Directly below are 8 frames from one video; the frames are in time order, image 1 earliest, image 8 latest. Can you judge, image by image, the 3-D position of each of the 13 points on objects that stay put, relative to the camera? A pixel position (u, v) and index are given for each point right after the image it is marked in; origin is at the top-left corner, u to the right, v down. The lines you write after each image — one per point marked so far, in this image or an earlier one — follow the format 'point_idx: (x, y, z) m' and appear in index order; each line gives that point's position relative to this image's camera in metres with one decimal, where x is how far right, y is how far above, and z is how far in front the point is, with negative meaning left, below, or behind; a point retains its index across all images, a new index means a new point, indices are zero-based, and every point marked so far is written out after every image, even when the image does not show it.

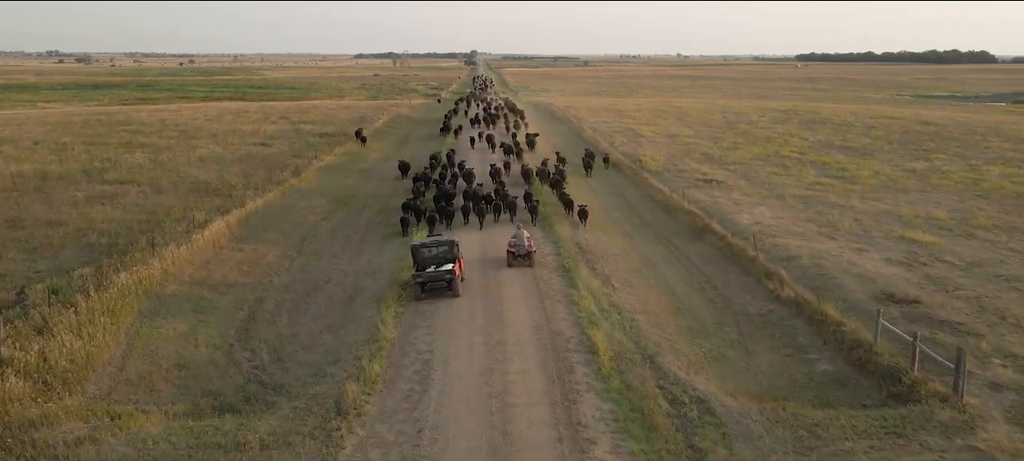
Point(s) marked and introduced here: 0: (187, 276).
0: (-7.9, -1.1, +20.0) m
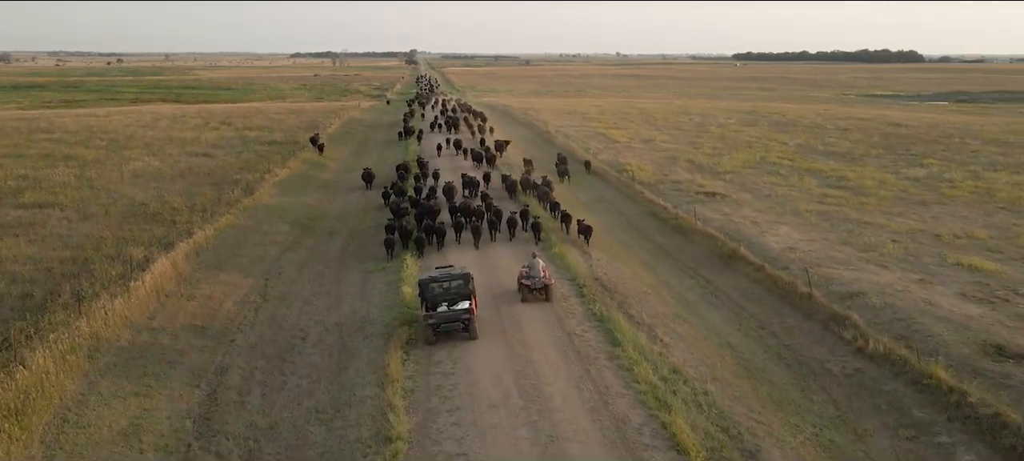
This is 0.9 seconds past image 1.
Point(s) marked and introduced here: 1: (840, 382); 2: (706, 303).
0: (-7.4, -2.1, +15.7) m
1: (+5.9, -2.7, +14.9) m
2: (+4.6, -1.6, +19.8) m
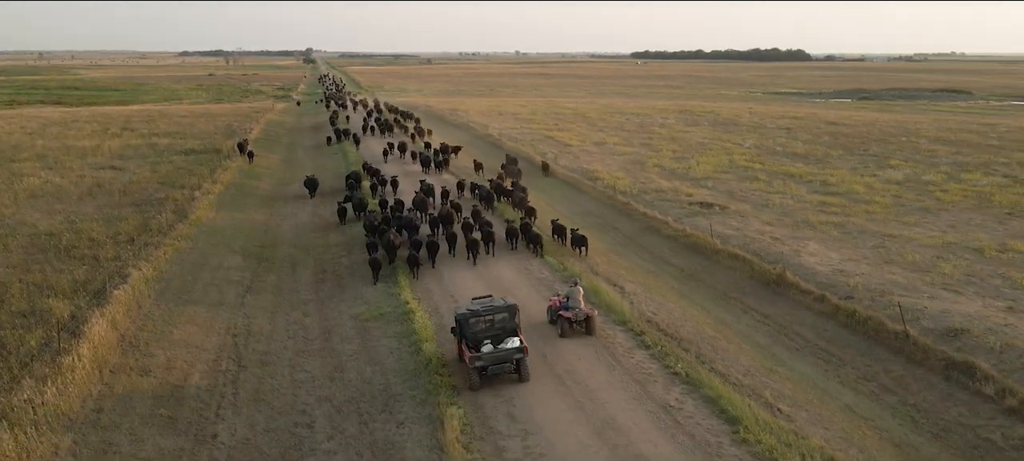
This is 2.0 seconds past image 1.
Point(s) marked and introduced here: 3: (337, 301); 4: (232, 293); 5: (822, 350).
0: (-6.0, -3.0, +11.1) m
1: (+7.3, -3.3, +11.9) m
2: (+5.4, -2.2, +16.6) m
3: (-4.0, -1.6, +19.0) m
4: (-6.5, -1.5, +19.2) m
5: (+6.1, -2.4, +16.2) m
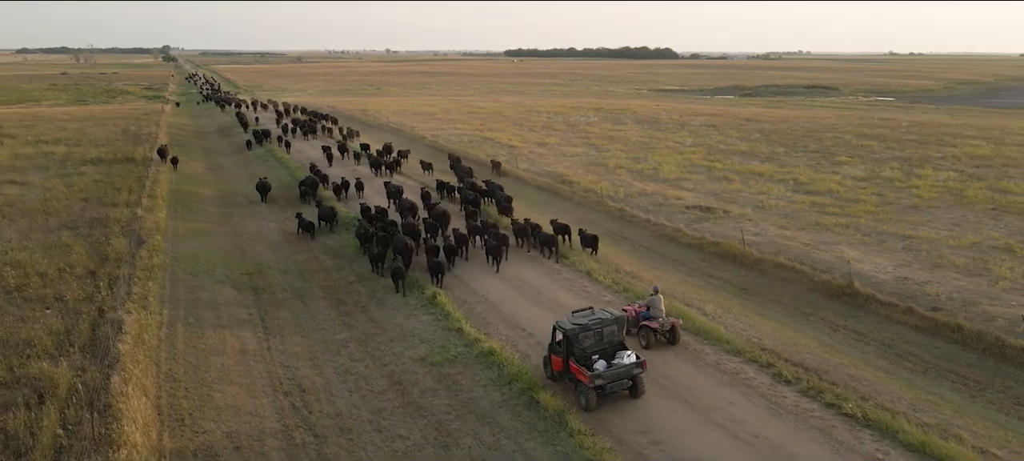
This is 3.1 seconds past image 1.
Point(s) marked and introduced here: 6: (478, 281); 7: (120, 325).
0: (-3.3, -3.5, +8.0) m
1: (+9.7, -3.5, +10.9) m
2: (+7.1, -2.5, +15.2) m
3: (-2.6, -2.1, +16.1) m
4: (-5.1, -2.1, +16.0) m
5: (+7.9, -2.6, +14.9) m
6: (-0.9, -1.3, +20.0) m
7: (-7.1, -1.7, +15.0) m
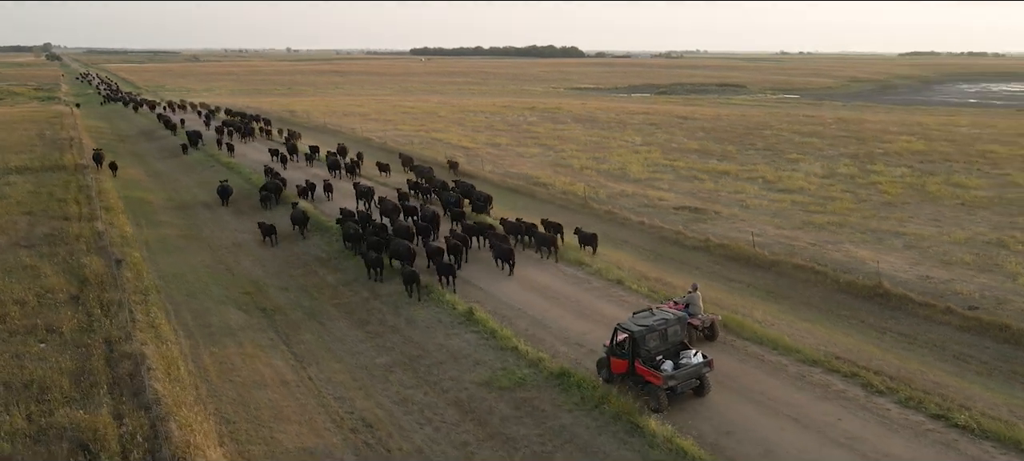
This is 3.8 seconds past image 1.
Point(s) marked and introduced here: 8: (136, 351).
0: (-1.3, -3.8, +6.8) m
1: (+11.3, -3.4, +11.0) m
2: (+8.2, -2.5, +15.0) m
3: (-1.5, -2.4, +14.9) m
4: (-4.0, -2.4, +14.5) m
5: (+9.1, -2.6, +14.8) m
6: (-0.3, -1.5, +19.0) m
7: (-5.9, -2.1, +13.2) m
8: (-6.3, -2.0, +13.7) m
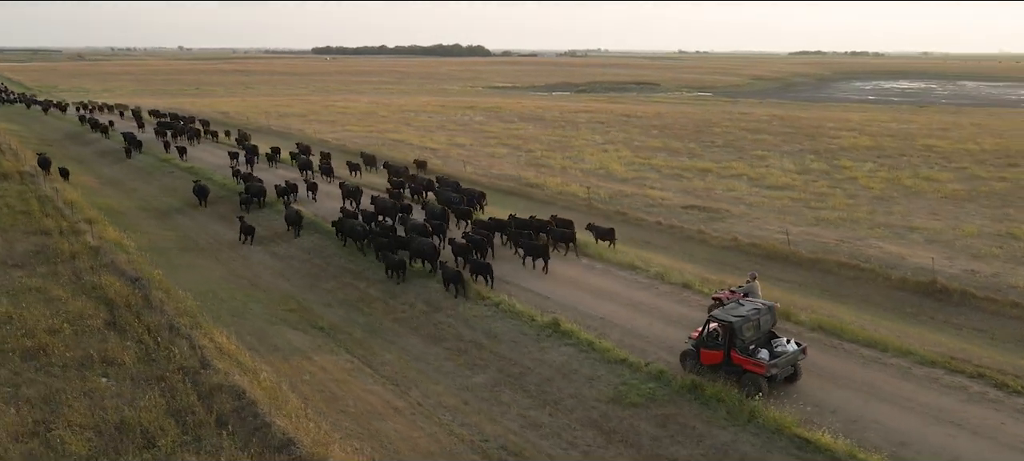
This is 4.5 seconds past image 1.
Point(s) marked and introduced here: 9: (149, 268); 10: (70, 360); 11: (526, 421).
0: (+1.5, -3.9, +5.9) m
1: (+13.6, -3.3, +11.5) m
2: (+10.0, -2.4, +15.2) m
3: (+0.4, -2.5, +13.9) m
4: (-2.0, -2.6, +13.2) m
5: (+10.9, -2.4, +15.0) m
6: (+1.1, -1.6, +18.1) m
7: (-3.8, -2.3, +11.8) m
8: (-4.2, -2.3, +12.2) m
9: (-8.6, -0.9, +19.4) m
10: (-7.3, -2.1, +13.4) m
11: (+0.2, -2.9, +12.5) m
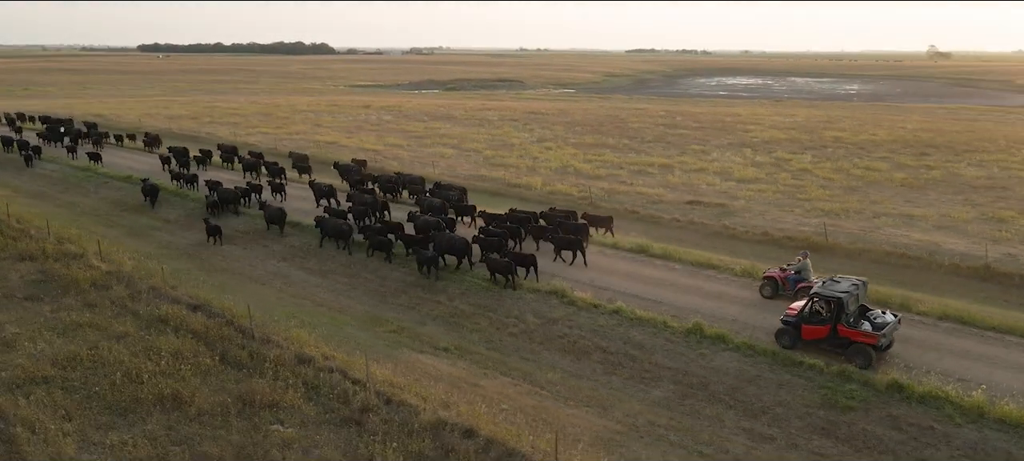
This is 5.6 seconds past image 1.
0: (+6.0, -3.9, +5.6) m
1: (+16.8, -2.8, +13.4) m
2: (+12.6, -2.1, +16.3) m
3: (+3.4, -2.6, +13.3) m
4: (+1.1, -2.7, +12.2) m
5: (+13.5, -2.1, +16.3) m
6: (+3.3, -1.7, +17.5) m
7: (-0.3, -2.5, +10.4) m
8: (-0.8, -2.5, +10.8) m
9: (-6.5, -1.3, +17.0) m
10: (-4.1, -2.4, +11.4) m
11: (+3.5, -3.0, +11.9) m
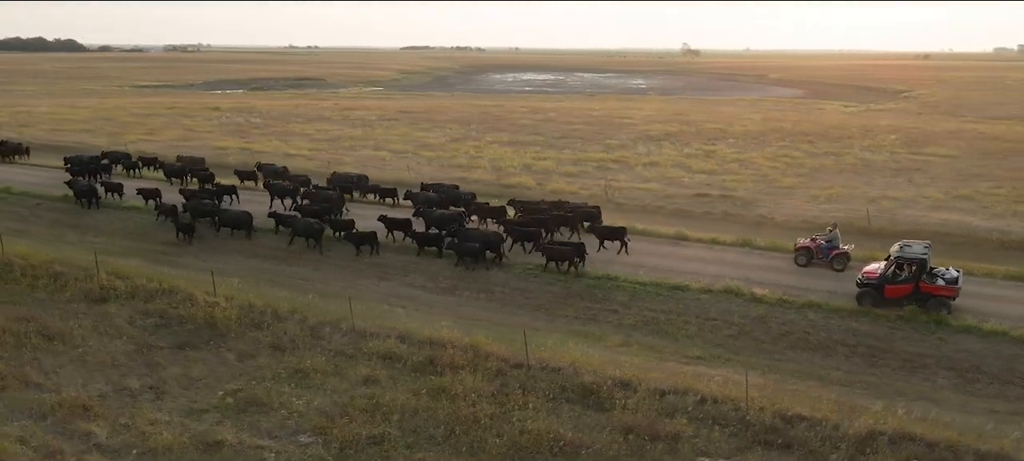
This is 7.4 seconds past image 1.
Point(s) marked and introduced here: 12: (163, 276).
0: (+12.8, -3.6, +7.1) m
1: (+21.1, -1.8, +17.4) m
2: (+16.3, -1.4, +19.1) m
3: (+8.2, -2.4, +13.9) m
4: (+6.3, -2.6, +12.2) m
5: (+17.1, -1.3, +19.4) m
6: (+6.9, -1.5, +18.0) m
7: (+5.3, -2.5, +10.1) m
8: (+4.7, -2.5, +10.4) m
9: (-2.4, -1.7, +14.9) m
10: (+1.5, -2.7, +10.1) m
11: (+8.6, -2.7, +12.6) m
12: (-7.7, -1.0, +17.6) m
